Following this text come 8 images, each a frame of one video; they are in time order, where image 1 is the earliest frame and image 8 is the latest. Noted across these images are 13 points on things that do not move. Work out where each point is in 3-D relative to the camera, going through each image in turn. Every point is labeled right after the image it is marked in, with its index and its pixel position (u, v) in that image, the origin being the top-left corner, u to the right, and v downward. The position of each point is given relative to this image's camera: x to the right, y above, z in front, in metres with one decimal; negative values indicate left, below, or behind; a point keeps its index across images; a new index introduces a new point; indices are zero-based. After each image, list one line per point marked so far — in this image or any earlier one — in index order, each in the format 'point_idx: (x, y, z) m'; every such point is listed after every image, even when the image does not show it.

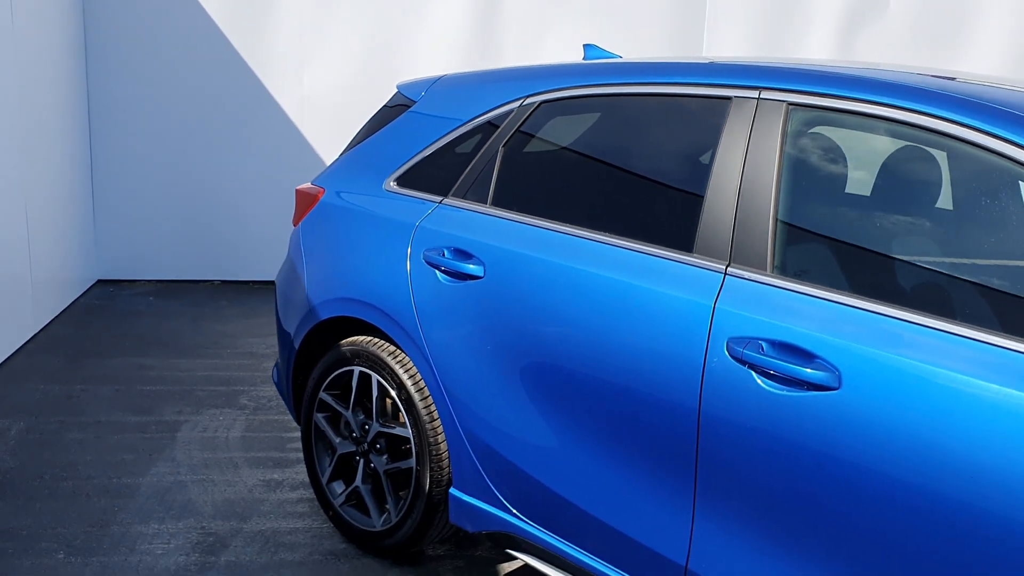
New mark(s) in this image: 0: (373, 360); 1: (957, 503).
0: (-0.4, -0.2, +2.7) m
1: (+0.7, -0.3, +1.7) m
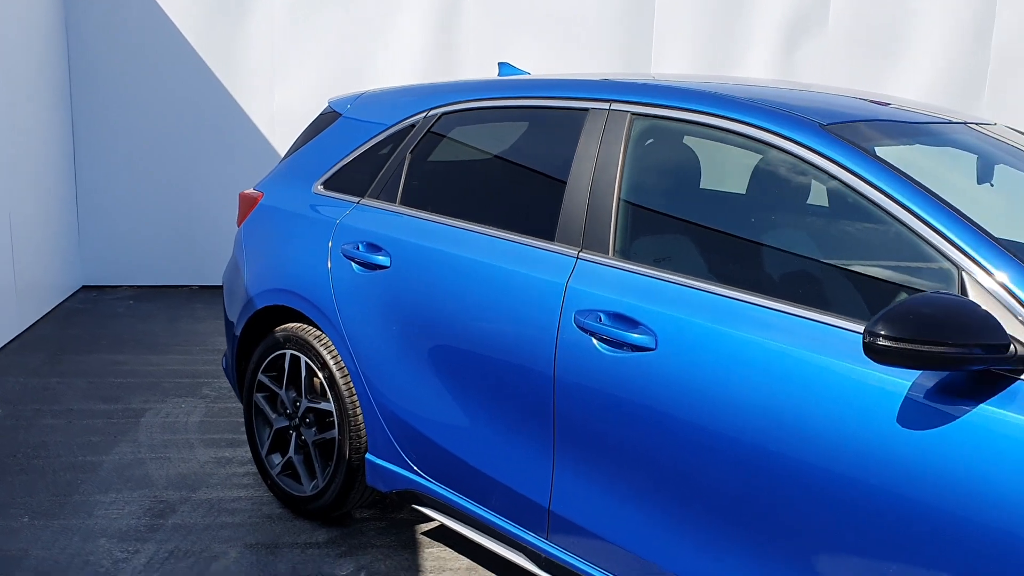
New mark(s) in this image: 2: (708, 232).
0: (-0.6, -0.2, +3.0) m
1: (+0.4, -0.3, +2.1) m
2: (+0.5, +0.1, +2.3) m
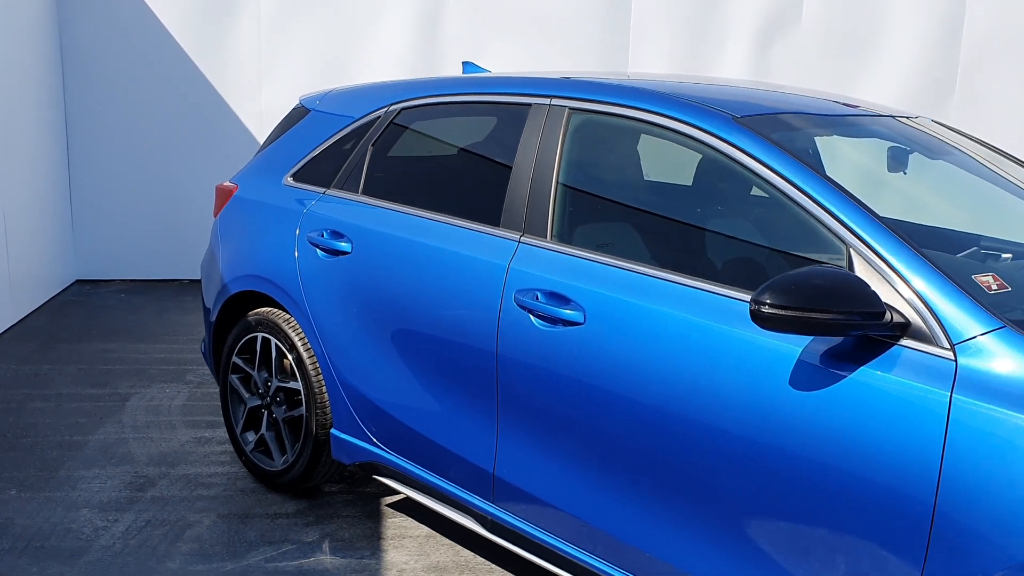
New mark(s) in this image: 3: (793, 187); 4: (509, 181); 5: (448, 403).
0: (-0.8, -0.1, +3.2) m
1: (+0.3, -0.2, +2.3) m
2: (+0.3, +0.2, +2.5) m
3: (+0.6, +0.2, +2.2) m
4: (0.0, +0.3, +2.7) m
5: (-0.2, -0.3, +2.8) m
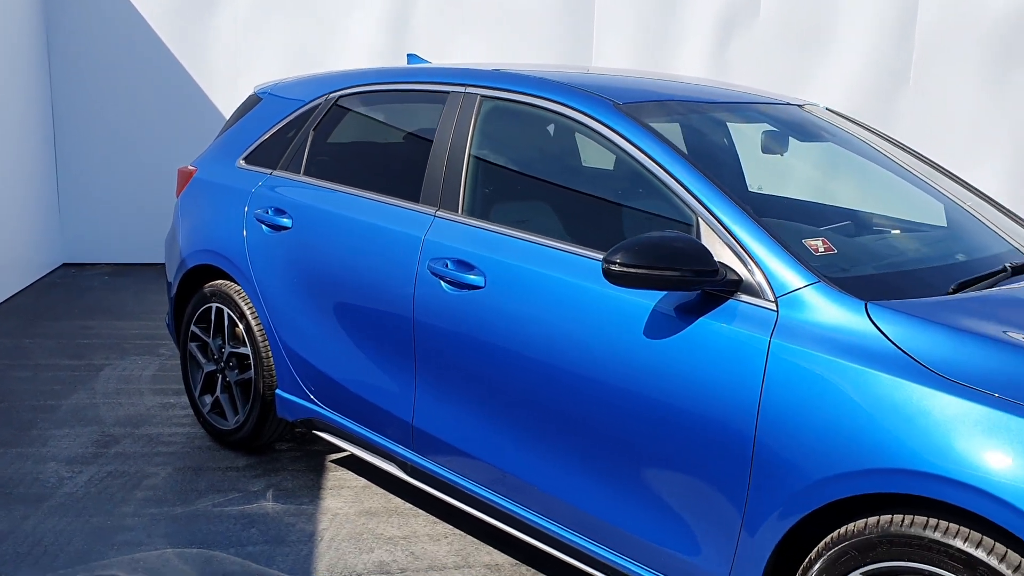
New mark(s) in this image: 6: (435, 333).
0: (-1.0, 0.0, +3.5) m
1: (0.0, -0.2, +2.5) m
2: (+0.1, +0.3, +2.8) m
3: (+0.4, +0.3, +2.5) m
4: (-0.3, +0.4, +3.0) m
5: (-0.4, -0.2, +3.1) m
6: (-0.2, -0.1, +2.8) m
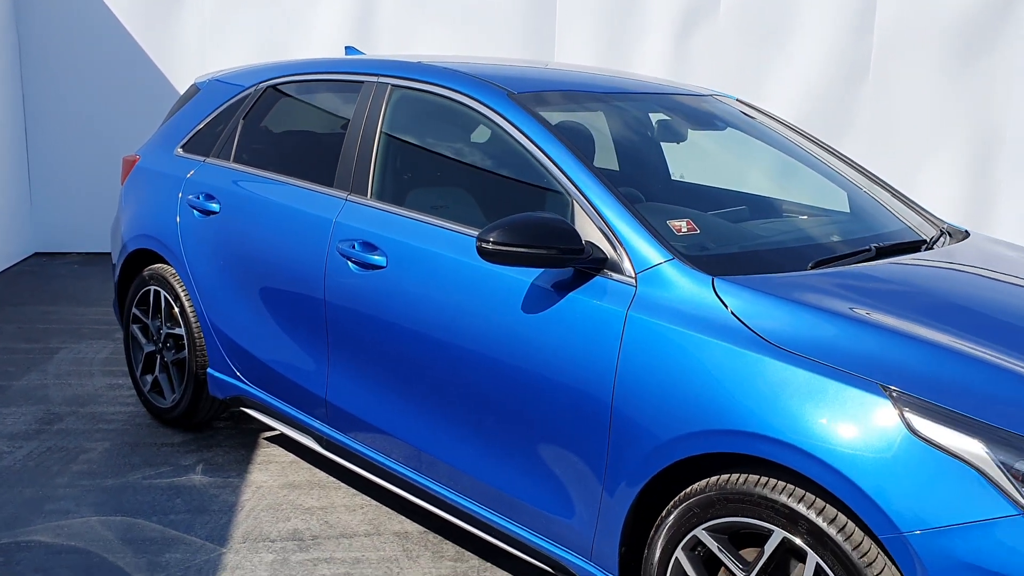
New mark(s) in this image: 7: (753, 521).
0: (-1.2, 0.0, +3.7) m
1: (-0.2, -0.1, +2.7) m
2: (-0.2, +0.3, +2.9) m
3: (+0.1, +0.3, +2.6) m
4: (-0.5, +0.4, +3.2) m
5: (-0.7, -0.2, +3.2) m
6: (-0.5, -0.1, +2.9) m
7: (+0.5, -0.5, +2.0) m
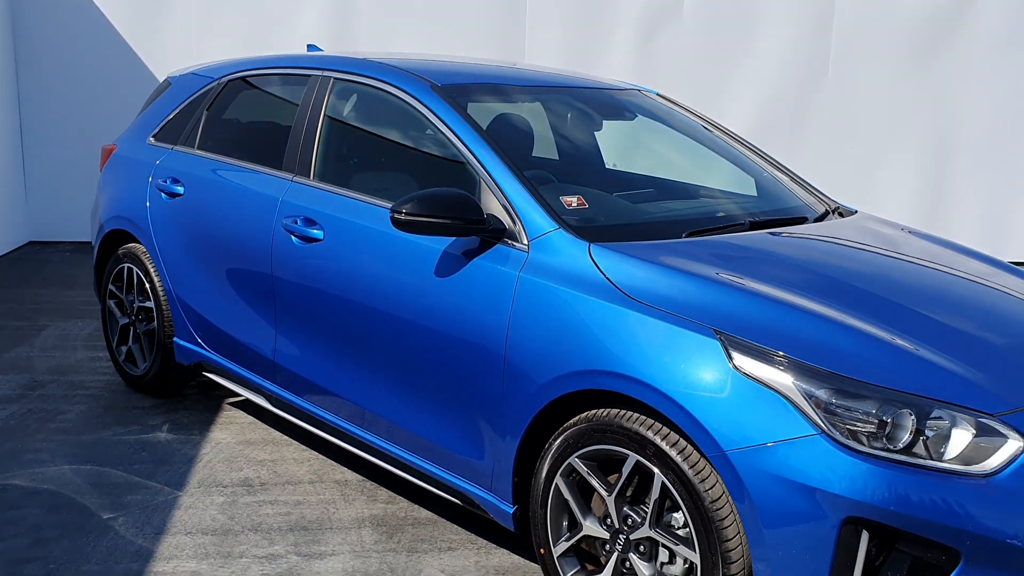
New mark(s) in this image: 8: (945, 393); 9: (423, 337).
0: (-1.5, +0.1, +4.0) m
1: (-0.5, 0.0, +3.0) m
2: (-0.4, +0.4, +3.2) m
3: (-0.1, +0.4, +2.9) m
4: (-0.7, +0.5, +3.5) m
5: (-0.9, -0.1, +3.5) m
6: (-0.7, 0.0, +3.3) m
7: (+0.2, -0.4, +2.3) m
8: (+0.9, -0.2, +2.1) m
9: (-0.2, -0.1, +2.8) m
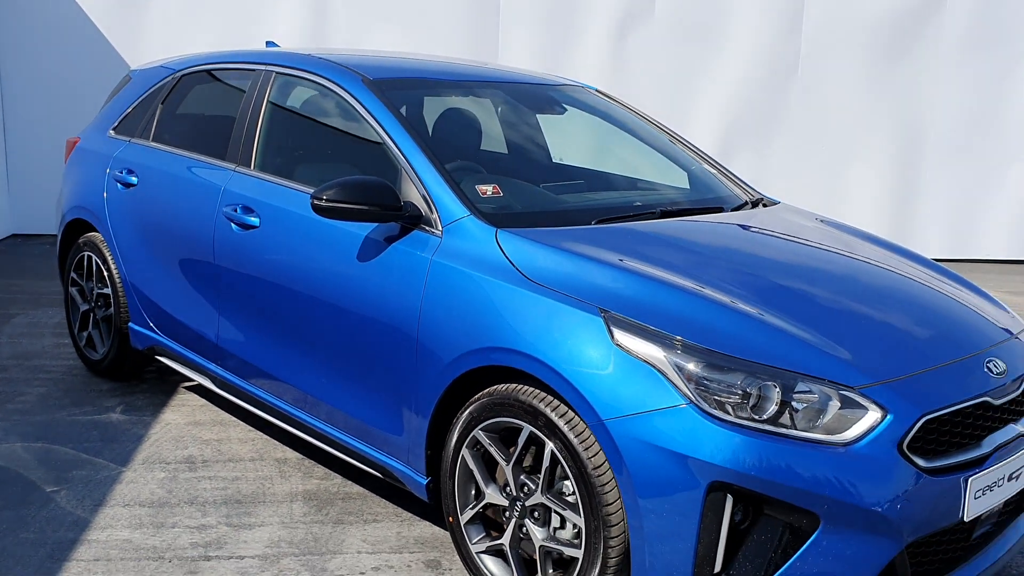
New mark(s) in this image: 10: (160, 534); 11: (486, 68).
0: (-1.7, +0.2, +4.1) m
1: (-0.7, 0.0, +3.2) m
2: (-0.6, +0.5, +3.4) m
3: (-0.4, +0.5, +3.1) m
4: (-1.0, +0.6, +3.6) m
5: (-1.1, 0.0, +3.7) m
6: (-0.9, +0.1, +3.4) m
7: (0.0, -0.3, +2.5) m
8: (+0.6, -0.2, +2.2) m
9: (-0.5, -0.1, +3.0) m
10: (-1.0, -0.7, +2.9) m
11: (-0.1, +0.8, +3.9) m
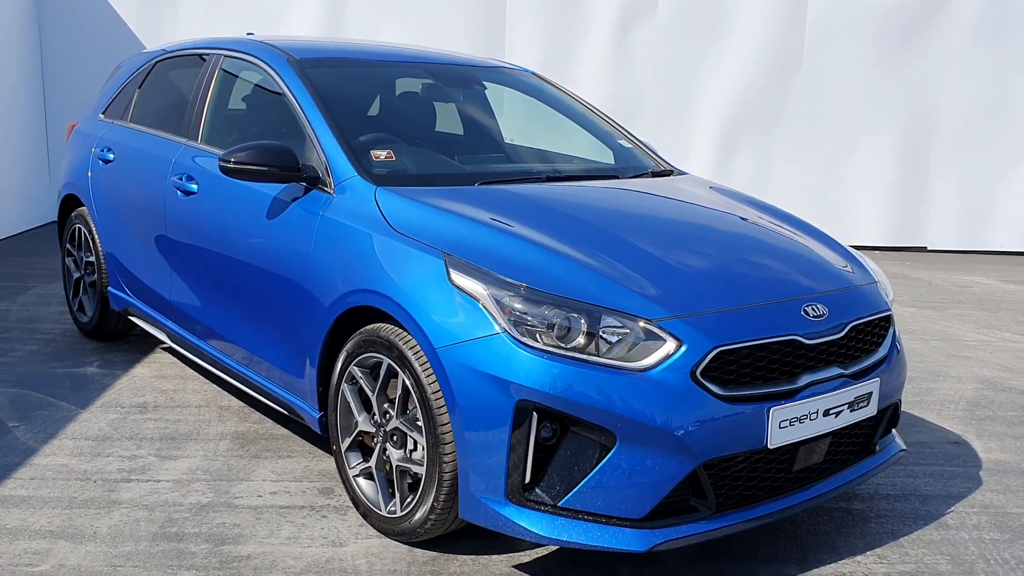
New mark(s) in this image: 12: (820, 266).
0: (-1.9, +0.3, +4.6) m
1: (-1.0, +0.2, +3.5) m
2: (-0.9, +0.6, +3.7) m
3: (-0.7, +0.6, +3.4) m
4: (-1.2, +0.7, +4.0) m
5: (-1.4, +0.1, +4.0) m
6: (-1.2, +0.2, +3.8) m
7: (-0.4, -0.2, +2.7) m
8: (+0.2, 0.0, +2.4) m
9: (-0.8, 0.0, +3.3) m
10: (-1.3, -0.5, +3.2) m
11: (-0.3, +1.0, +4.2) m
12: (+0.9, +0.1, +3.0) m
